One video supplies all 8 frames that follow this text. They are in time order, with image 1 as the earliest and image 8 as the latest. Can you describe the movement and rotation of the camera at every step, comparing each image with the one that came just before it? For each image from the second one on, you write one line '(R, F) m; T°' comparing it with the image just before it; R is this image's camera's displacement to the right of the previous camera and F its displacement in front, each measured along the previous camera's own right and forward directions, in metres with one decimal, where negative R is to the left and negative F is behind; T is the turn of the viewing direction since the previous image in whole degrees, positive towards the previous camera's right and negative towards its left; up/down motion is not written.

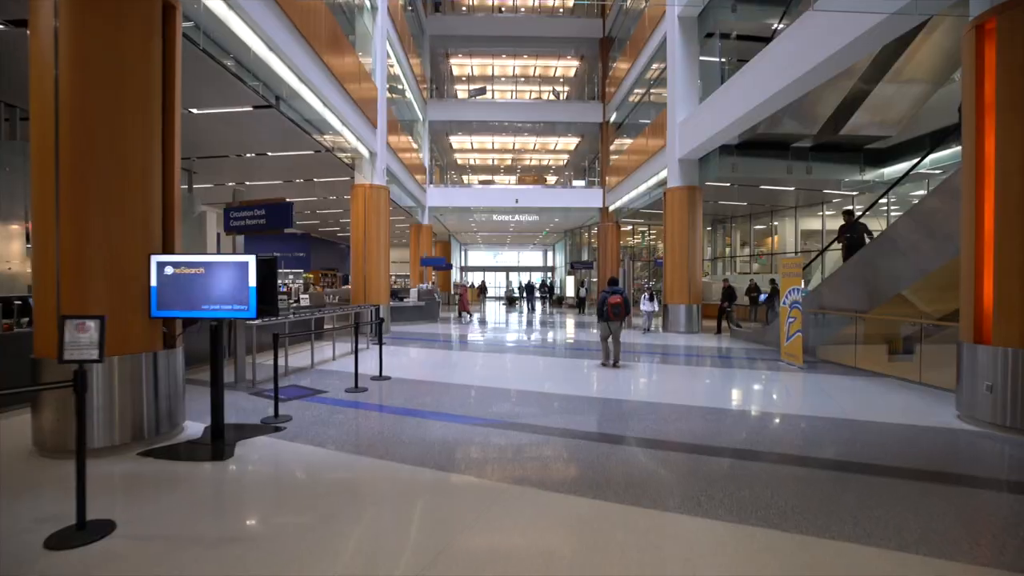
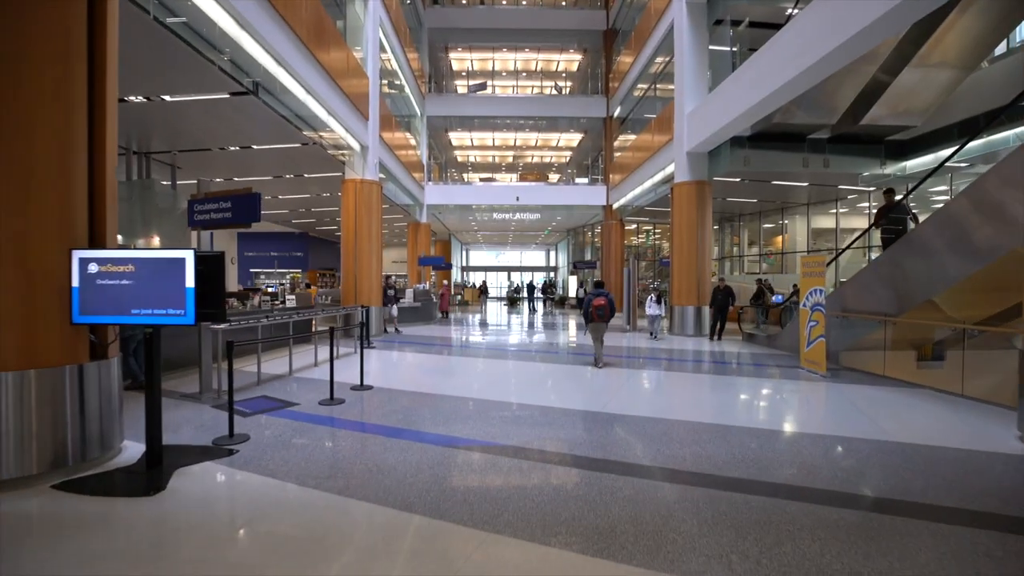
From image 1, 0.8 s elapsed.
(+0.1, +0.7) m; 0°
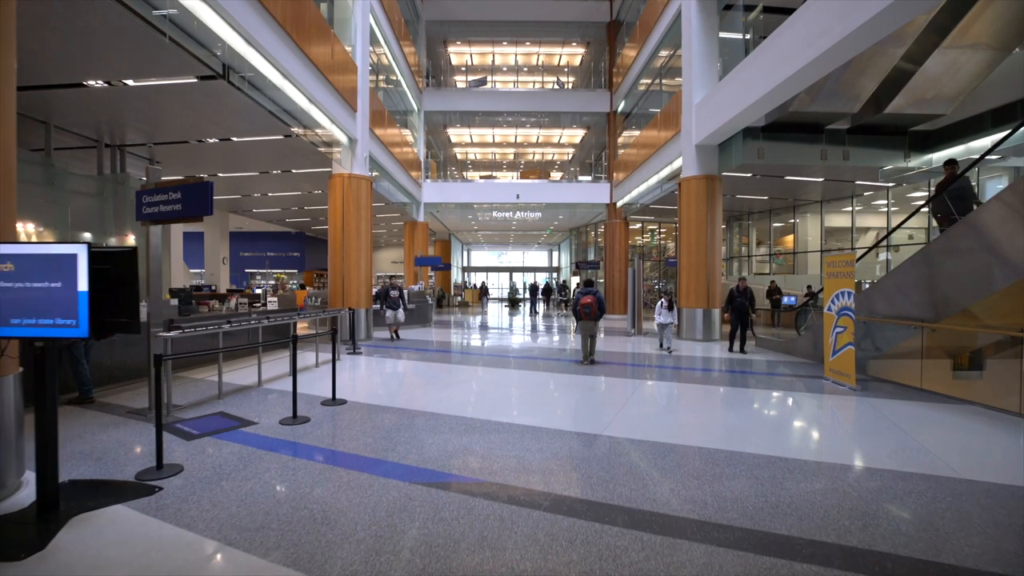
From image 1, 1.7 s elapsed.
(+0.1, +0.8) m; 0°
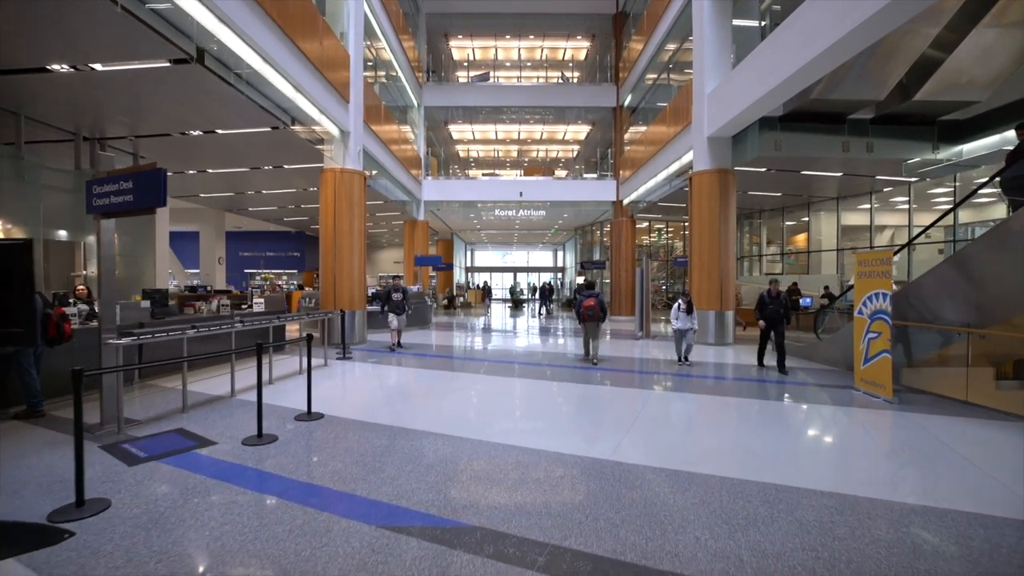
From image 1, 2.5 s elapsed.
(+0.1, +0.6) m; -1°
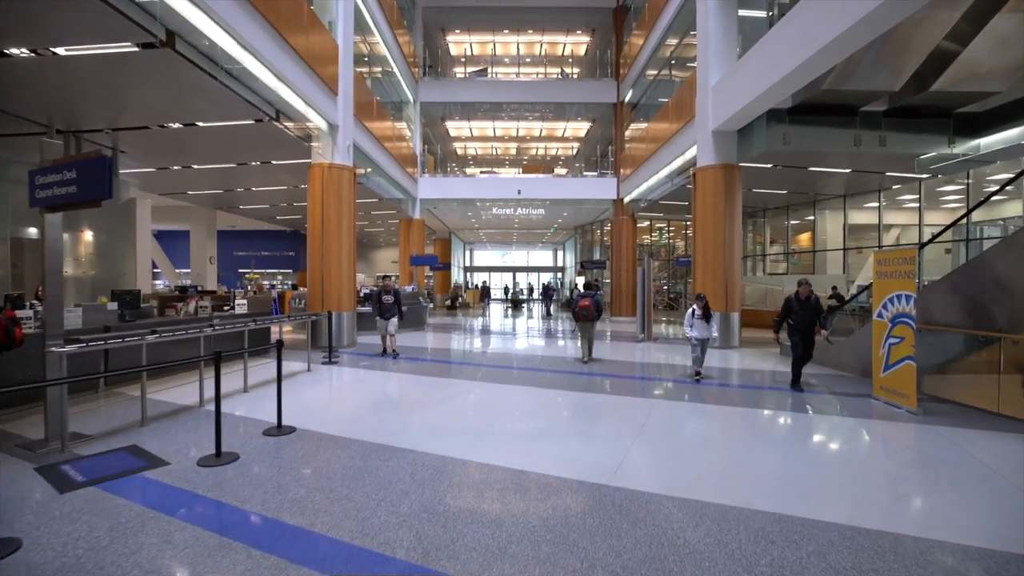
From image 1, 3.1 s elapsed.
(+0.1, +0.5) m; 0°
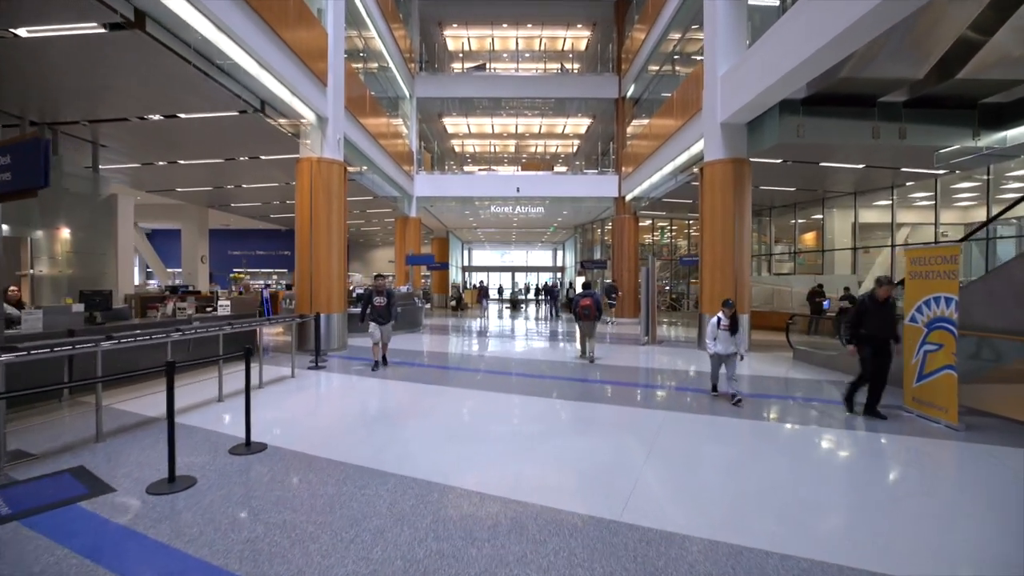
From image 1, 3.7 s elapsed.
(0.0, +0.5) m; 0°
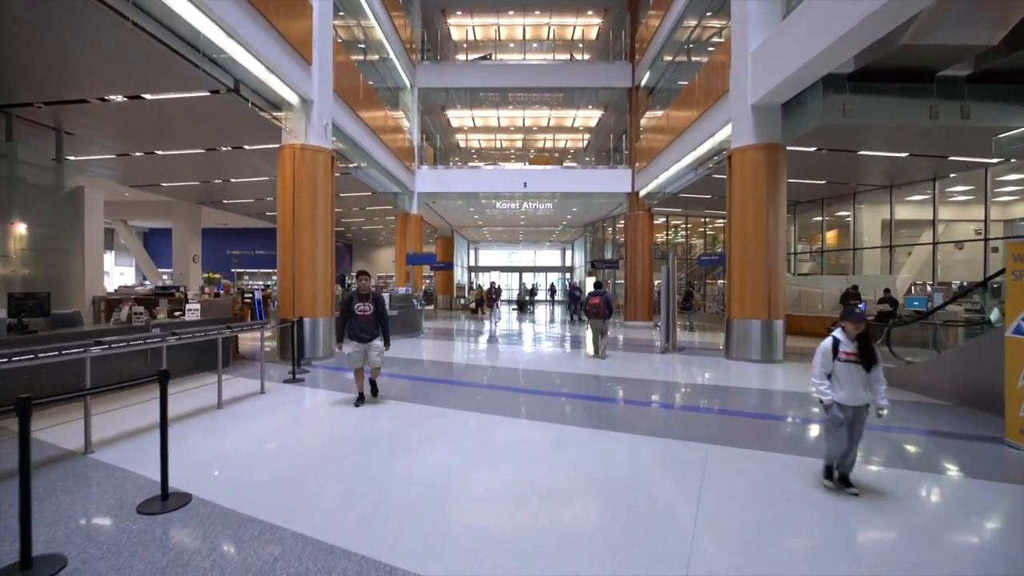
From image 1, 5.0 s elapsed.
(0.0, +1.1) m; -1°
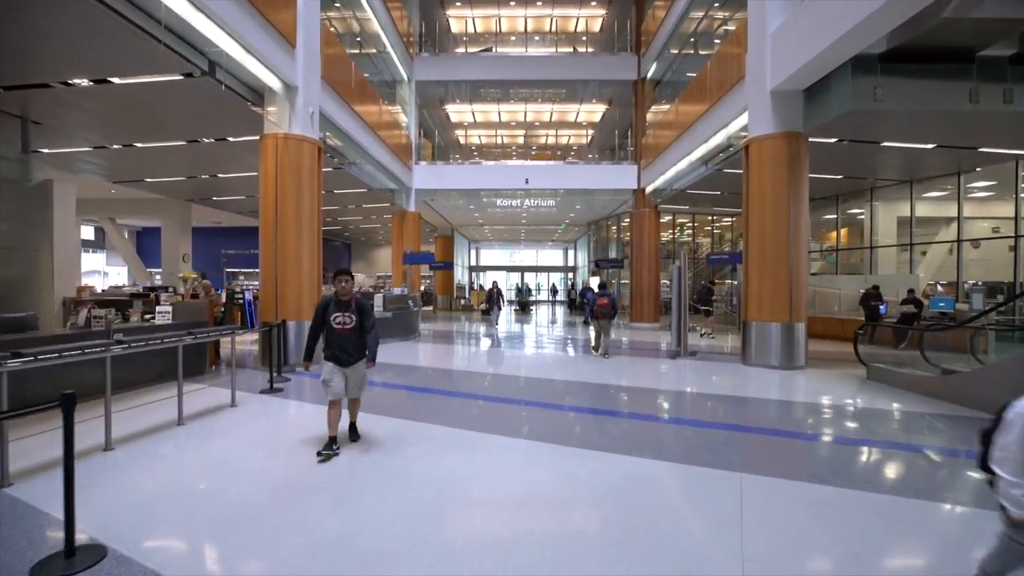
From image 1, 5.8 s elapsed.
(0.0, +0.7) m; 0°
